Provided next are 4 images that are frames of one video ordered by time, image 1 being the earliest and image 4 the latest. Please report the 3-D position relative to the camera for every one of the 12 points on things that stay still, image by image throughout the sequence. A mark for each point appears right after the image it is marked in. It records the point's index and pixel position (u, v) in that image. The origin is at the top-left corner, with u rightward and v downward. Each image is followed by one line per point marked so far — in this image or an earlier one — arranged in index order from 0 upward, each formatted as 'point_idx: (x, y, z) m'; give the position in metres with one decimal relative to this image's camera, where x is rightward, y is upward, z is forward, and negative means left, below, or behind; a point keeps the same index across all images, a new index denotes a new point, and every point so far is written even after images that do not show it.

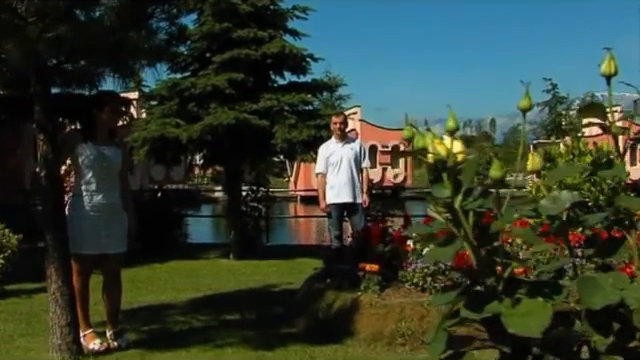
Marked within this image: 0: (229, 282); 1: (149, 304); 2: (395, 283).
0: (-0.8, -0.9, +8.6) m
1: (-1.4, -1.0, +8.0) m
2: (+0.6, -0.8, +7.4) m
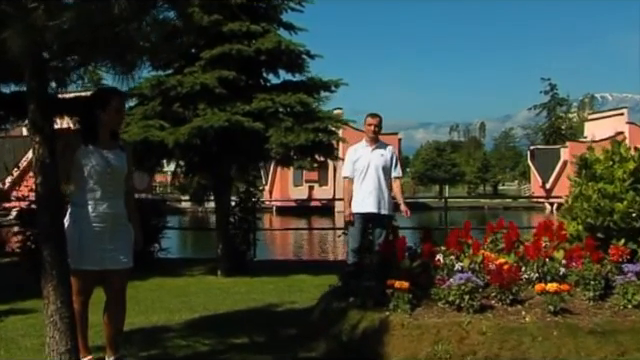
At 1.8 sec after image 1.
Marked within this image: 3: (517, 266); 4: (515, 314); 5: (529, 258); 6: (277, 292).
0: (-0.8, -1.0, +7.8) m
1: (-1.3, -1.1, +7.1) m
2: (+0.7, -0.9, +6.7) m
3: (+1.4, -0.6, +6.8) m
4: (+1.3, -0.9, +6.5) m
5: (+1.5, -0.6, +6.8) m
6: (-0.4, -0.9, +8.0) m
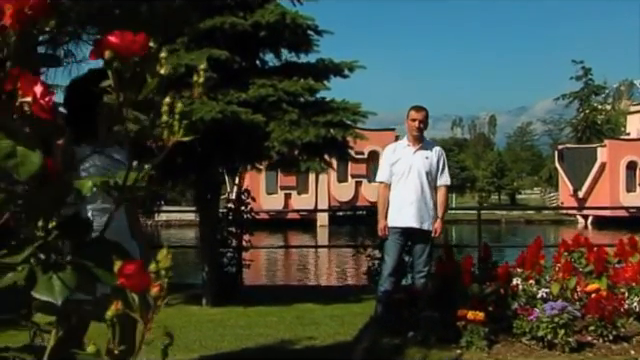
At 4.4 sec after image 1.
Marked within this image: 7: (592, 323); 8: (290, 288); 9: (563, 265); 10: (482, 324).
0: (-0.6, -1.0, +6.1) m
1: (-1.1, -1.1, +5.4) m
2: (+1.0, -0.9, +5.3) m
3: (+1.7, -0.6, +5.4) m
4: (+1.6, -0.9, +5.1) m
5: (+1.8, -0.6, +5.5) m
6: (-0.2, -1.0, +6.4) m
7: (+1.5, -0.8, +5.3) m
8: (-0.2, -0.9, +7.7) m
9: (+1.4, -0.5, +5.6) m
10: (+0.9, -0.8, +5.3) m
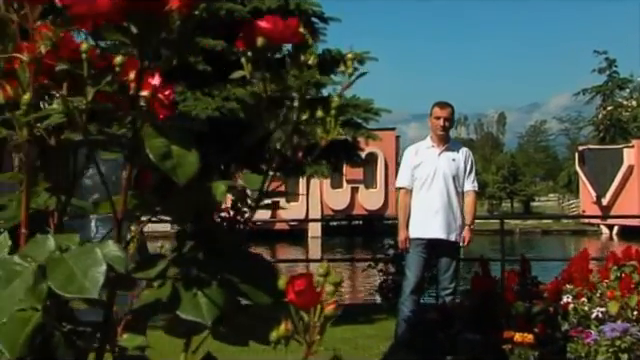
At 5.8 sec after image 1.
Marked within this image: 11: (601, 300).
0: (-0.5, -1.1, +5.4) m
1: (-0.9, -1.2, +4.6) m
2: (+1.2, -0.9, +4.6) m
3: (+1.8, -0.6, +4.8) m
4: (+1.8, -0.9, +4.4) m
5: (+1.9, -0.6, +4.8) m
6: (-0.2, -1.0, +5.6) m
7: (+1.6, -0.8, +4.6) m
8: (-0.2, -0.9, +7.0) m
9: (+1.5, -0.5, +4.9) m
10: (+1.0, -0.8, +4.6) m
11: (+1.4, -0.6, +4.9) m
